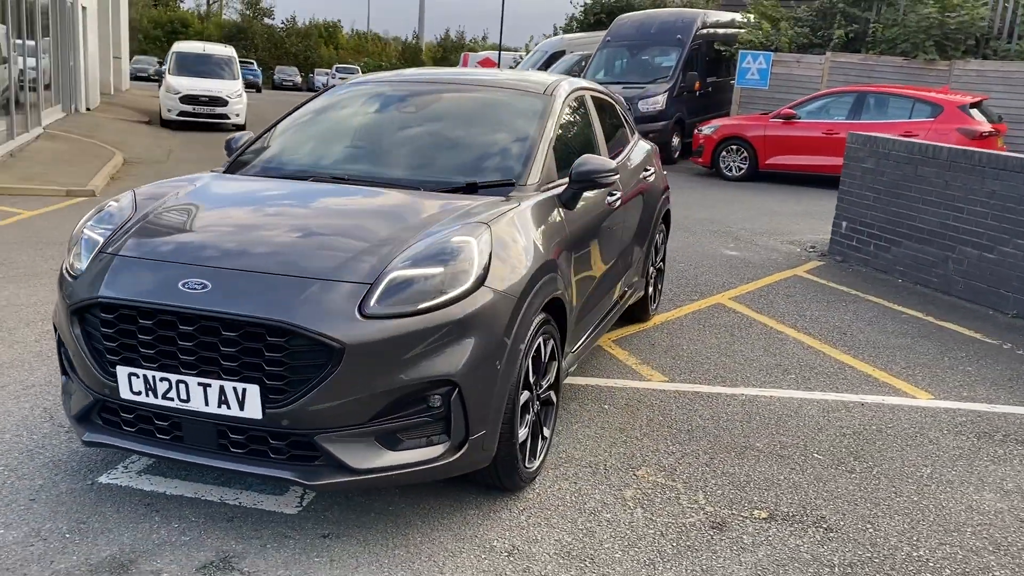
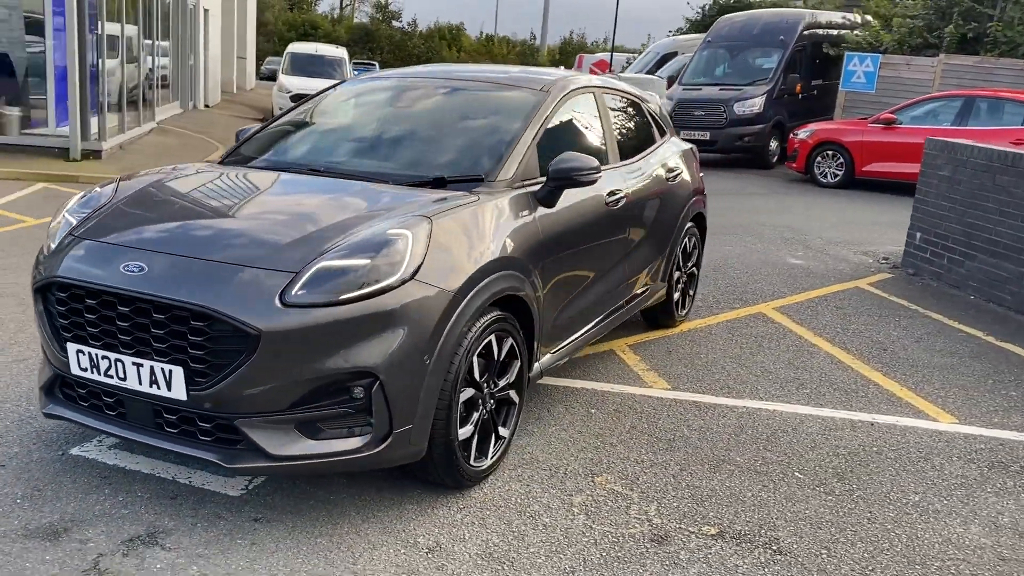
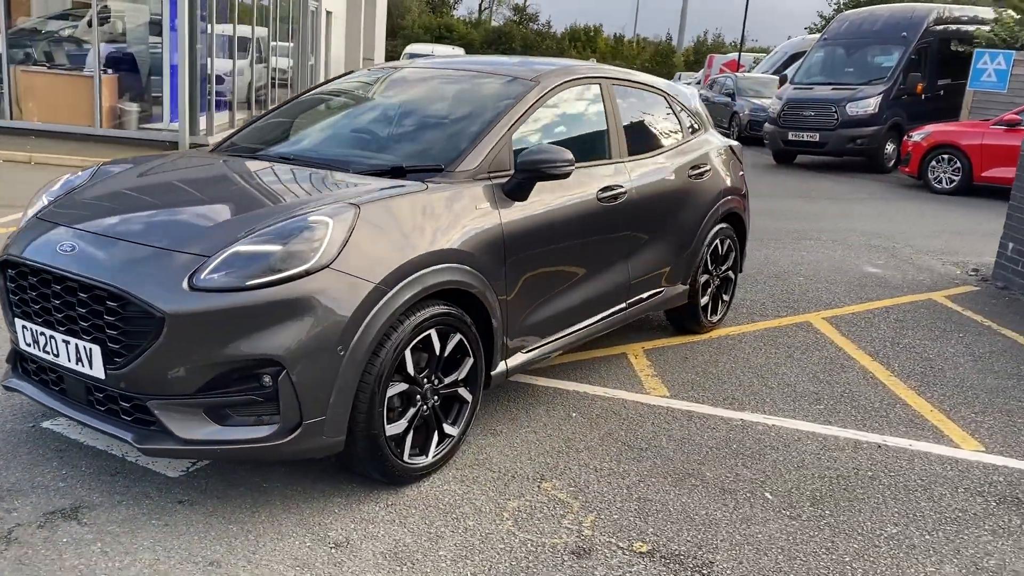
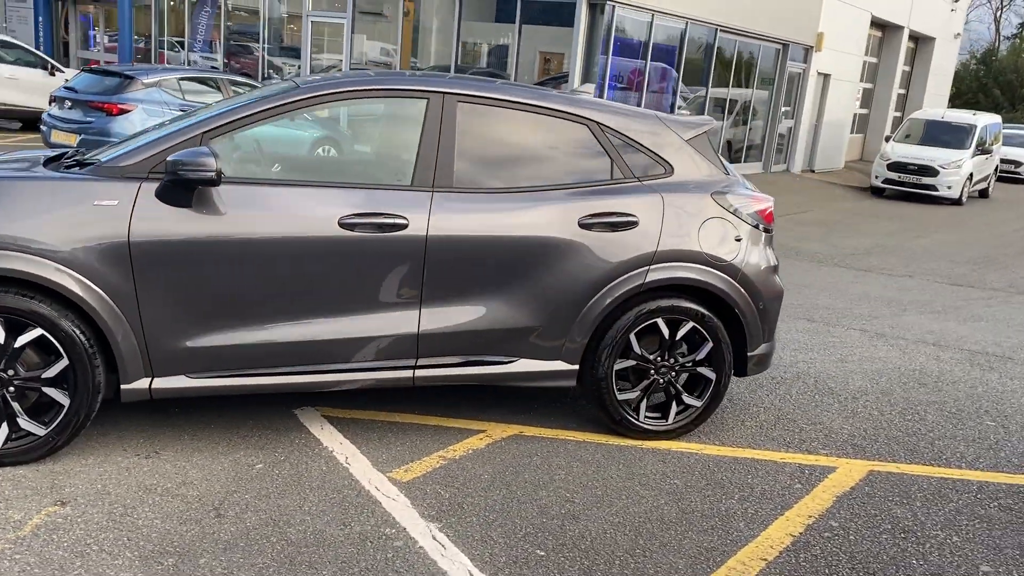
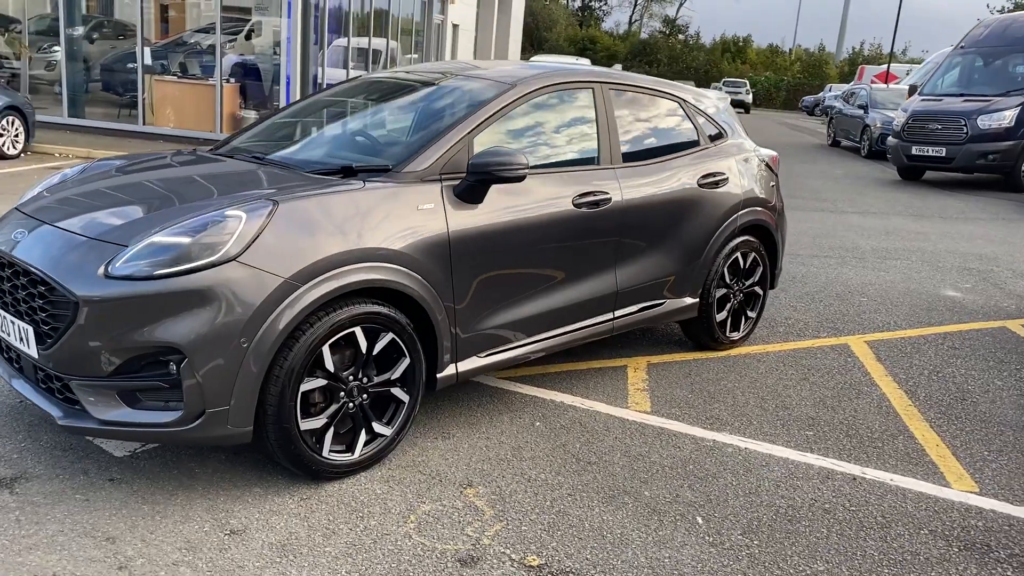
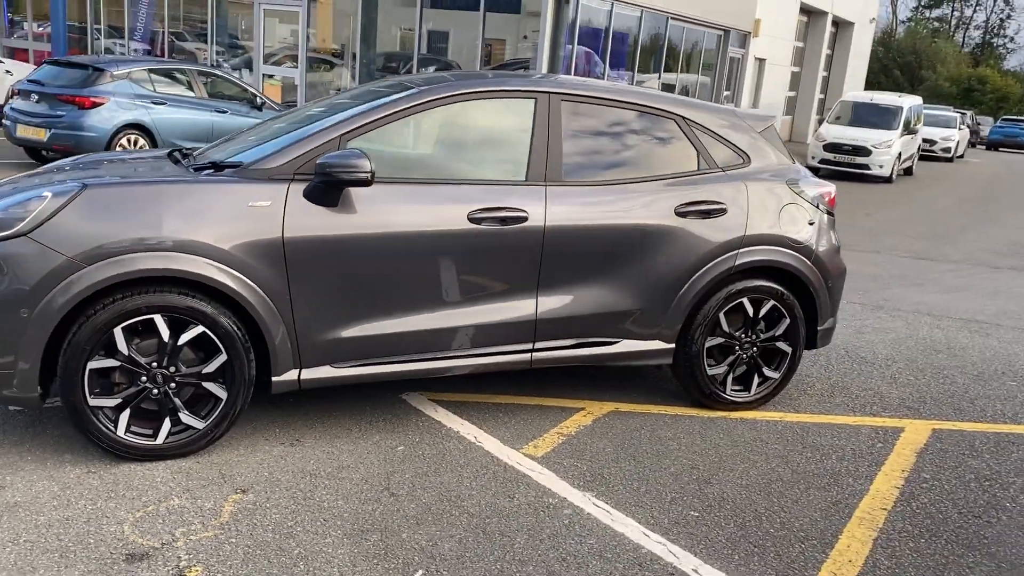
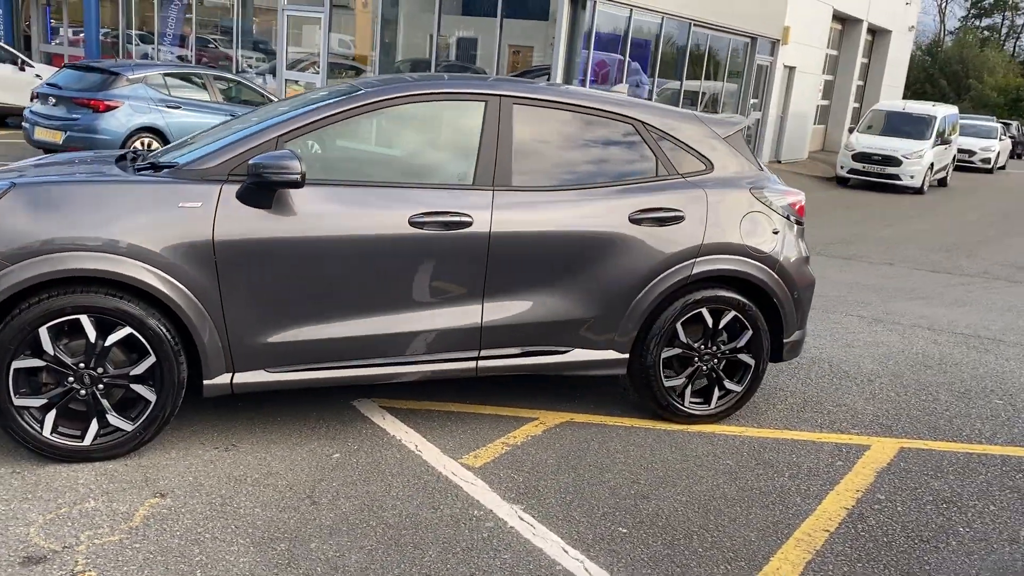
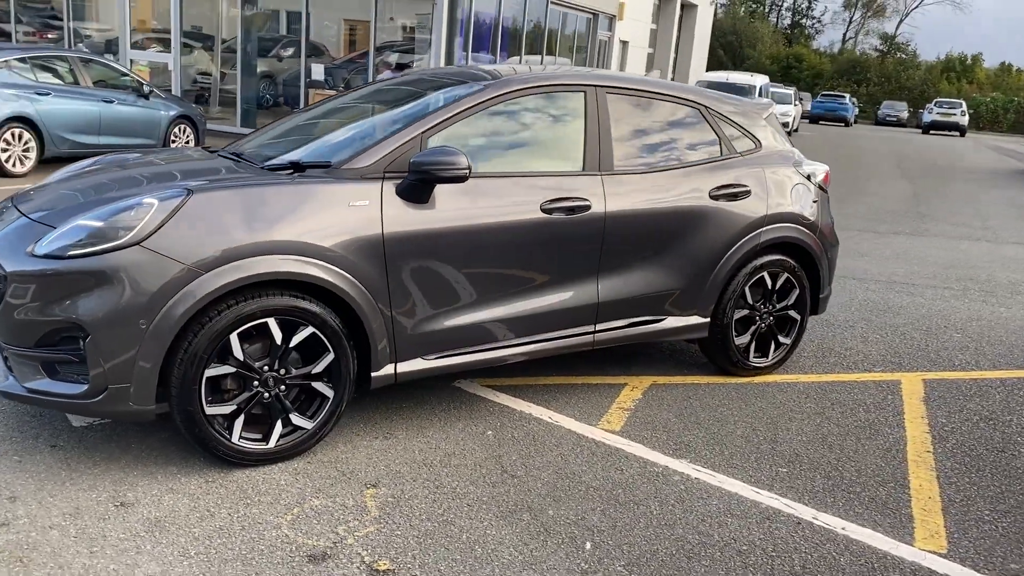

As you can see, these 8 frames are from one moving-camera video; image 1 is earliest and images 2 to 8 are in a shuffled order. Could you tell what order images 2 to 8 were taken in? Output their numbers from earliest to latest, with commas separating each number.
2, 3, 5, 8, 6, 7, 4
